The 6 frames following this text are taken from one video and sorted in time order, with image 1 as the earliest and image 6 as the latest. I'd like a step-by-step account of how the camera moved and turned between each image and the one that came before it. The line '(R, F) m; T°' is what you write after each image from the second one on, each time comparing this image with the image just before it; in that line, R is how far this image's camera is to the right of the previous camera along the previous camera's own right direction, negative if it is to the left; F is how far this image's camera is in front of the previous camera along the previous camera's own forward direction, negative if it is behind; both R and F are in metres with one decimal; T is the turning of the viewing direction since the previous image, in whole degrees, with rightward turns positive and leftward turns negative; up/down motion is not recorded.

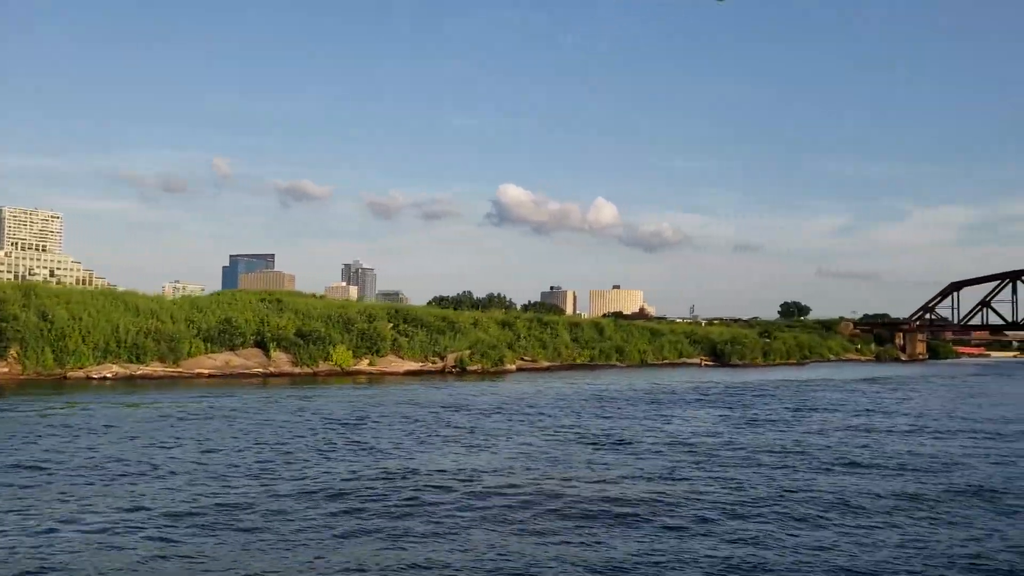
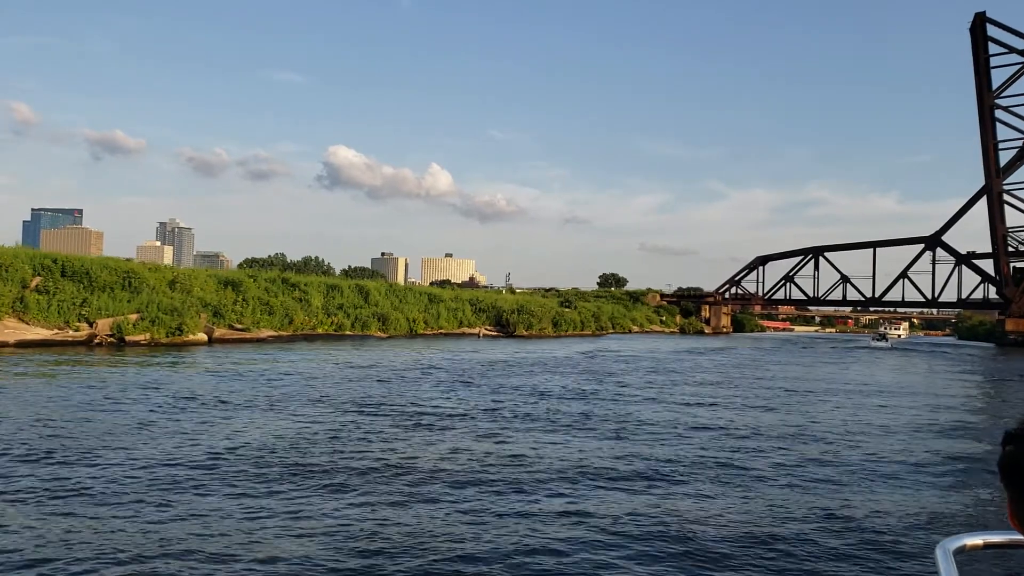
(+1.3, +1.8) m; +12°
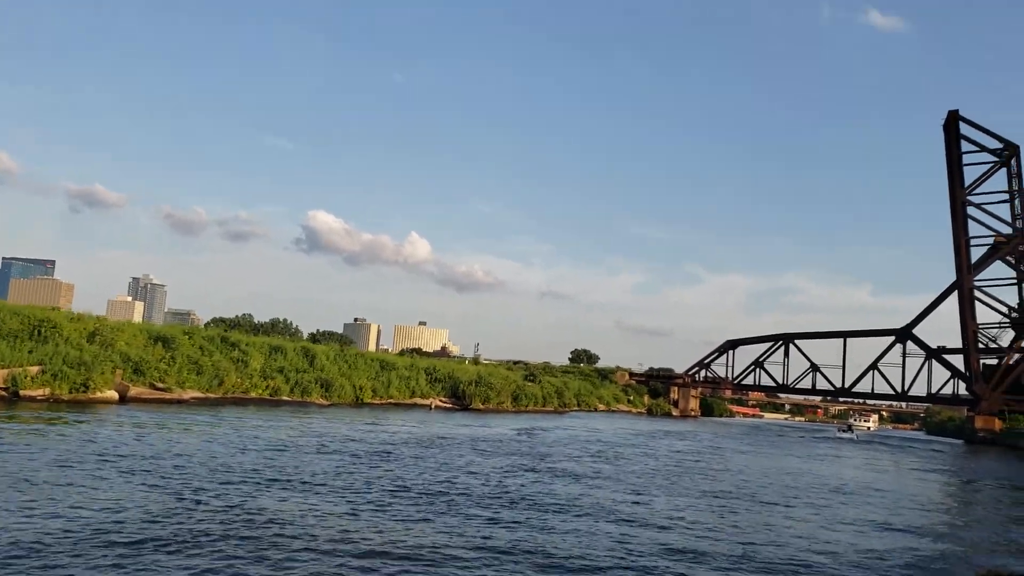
(+0.3, +0.4) m; +2°
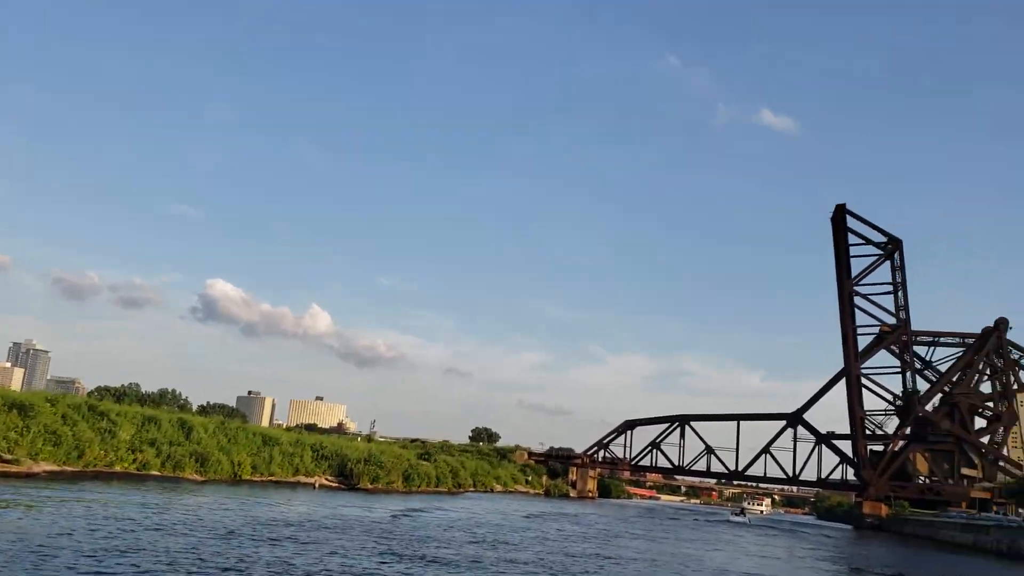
(+0.1, +0.3) m; +7°
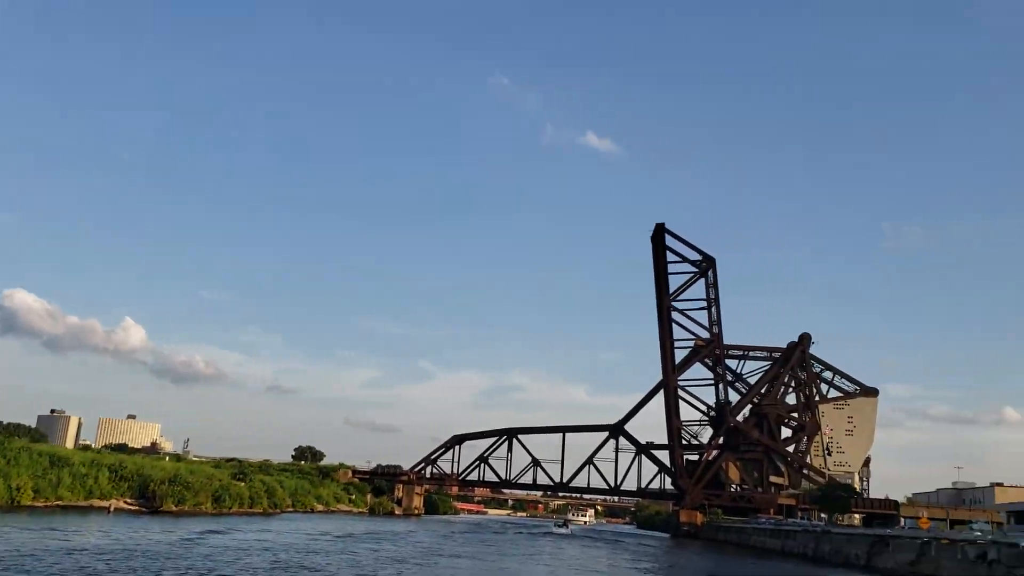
(+0.1, +0.4) m; +12°
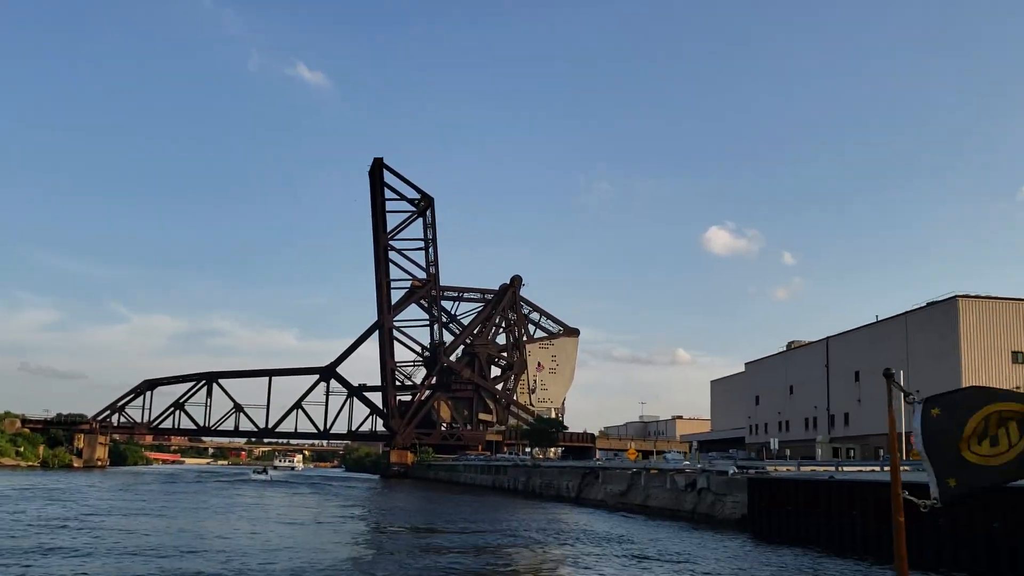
(0.0, +0.4) m; +21°
